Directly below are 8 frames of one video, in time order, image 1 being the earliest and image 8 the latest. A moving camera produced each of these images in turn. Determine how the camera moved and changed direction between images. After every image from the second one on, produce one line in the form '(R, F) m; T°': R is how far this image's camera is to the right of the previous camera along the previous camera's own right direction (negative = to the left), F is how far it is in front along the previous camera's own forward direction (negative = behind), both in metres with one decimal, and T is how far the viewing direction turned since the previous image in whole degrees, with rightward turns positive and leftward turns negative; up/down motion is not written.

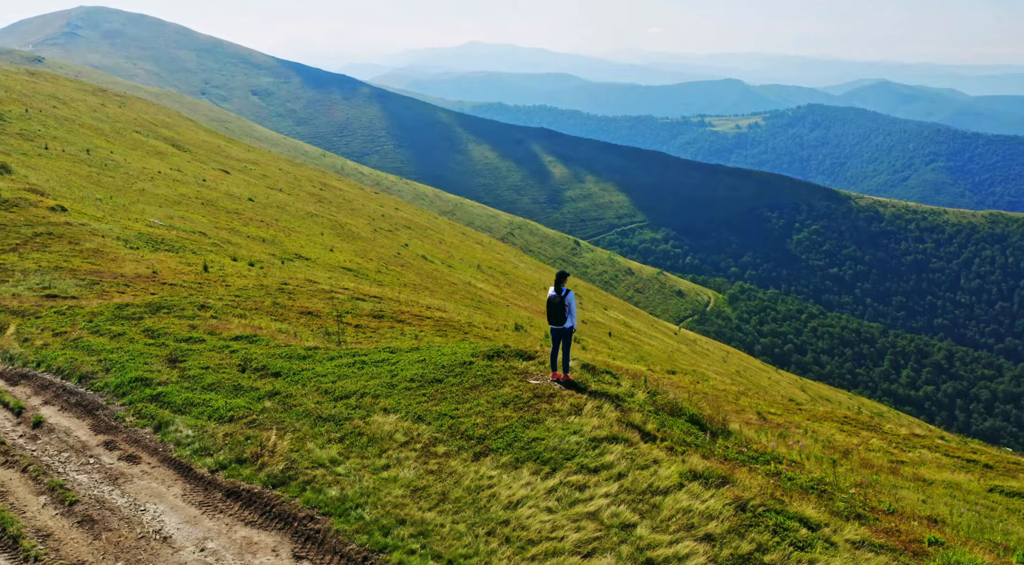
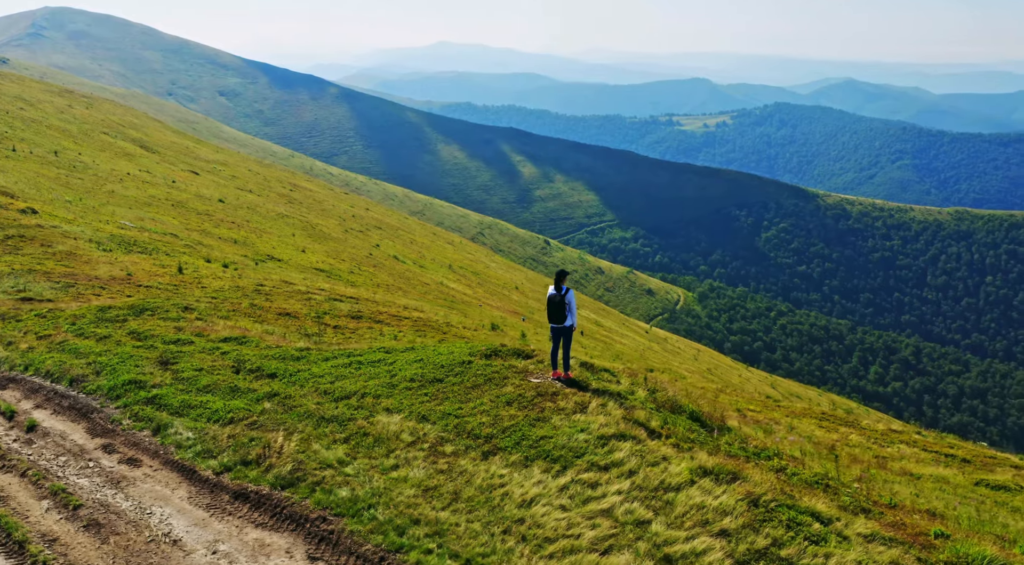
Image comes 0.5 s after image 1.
(-0.6, 0.0) m; +1°
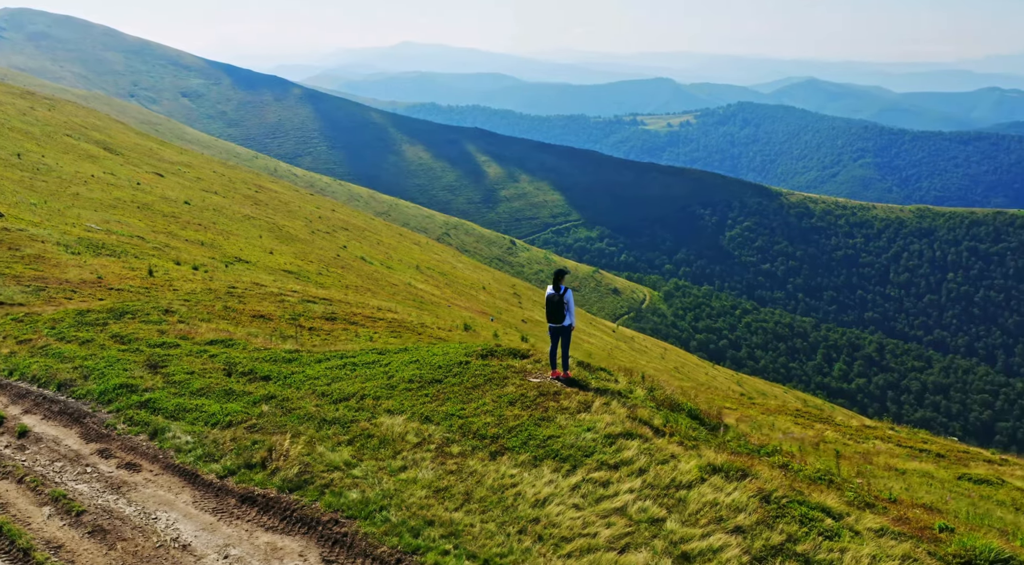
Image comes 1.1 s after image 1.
(-0.7, 0.0) m; +1°
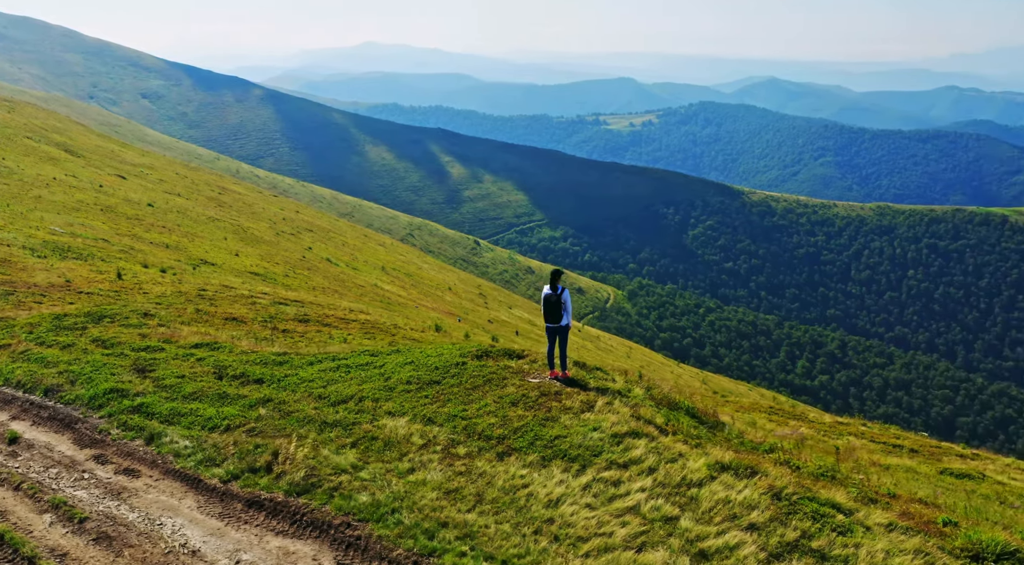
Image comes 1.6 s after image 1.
(-0.7, 0.0) m; +1°
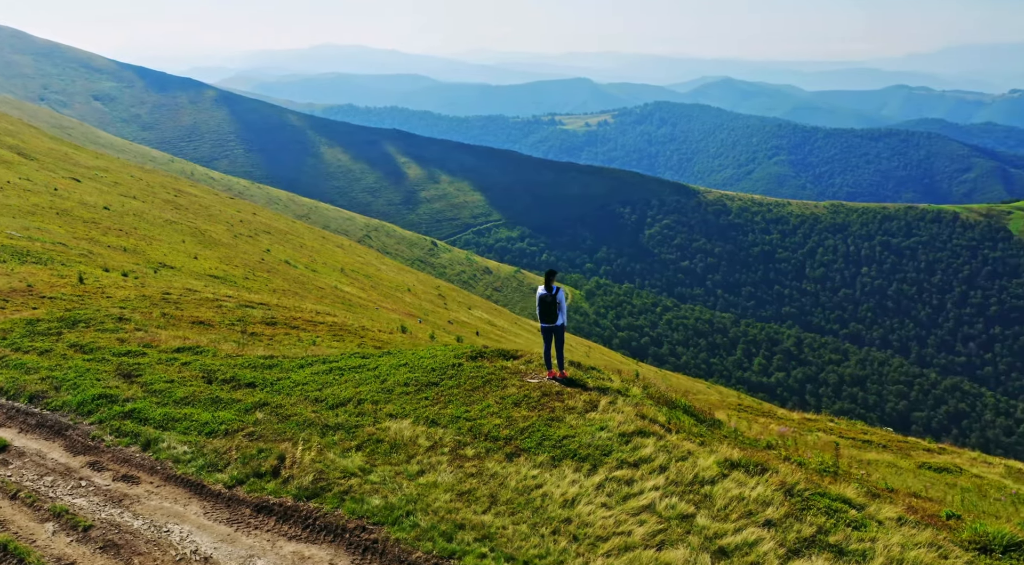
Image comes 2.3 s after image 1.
(-0.8, 0.0) m; +2°
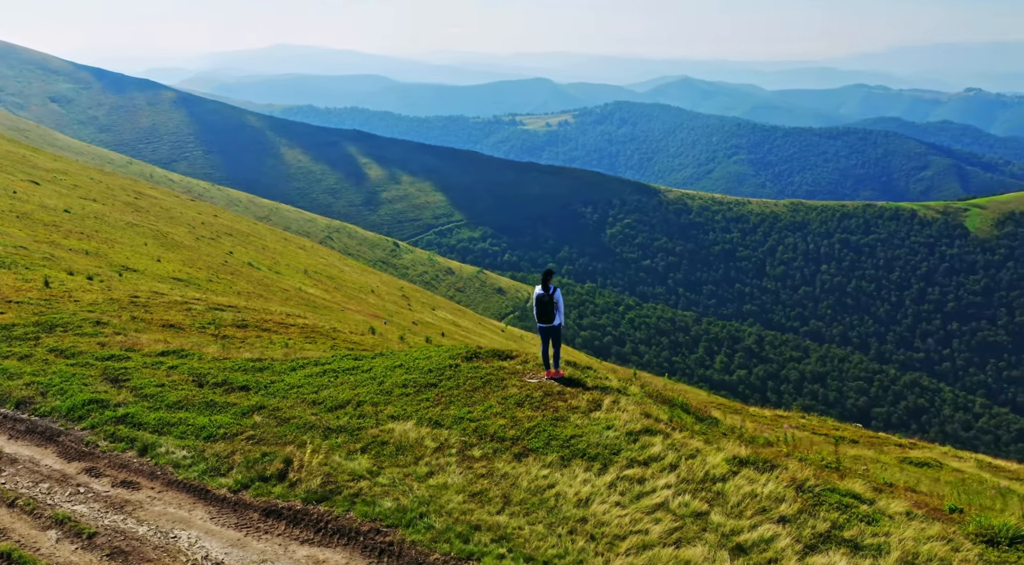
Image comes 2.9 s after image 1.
(-0.7, 0.0) m; +1°
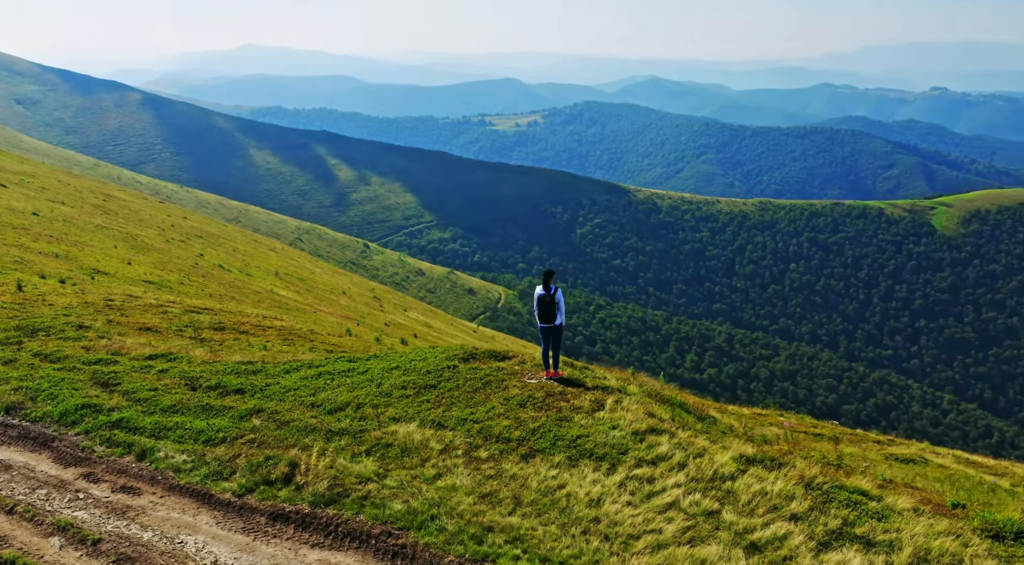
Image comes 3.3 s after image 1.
(-0.6, 0.0) m; +1°
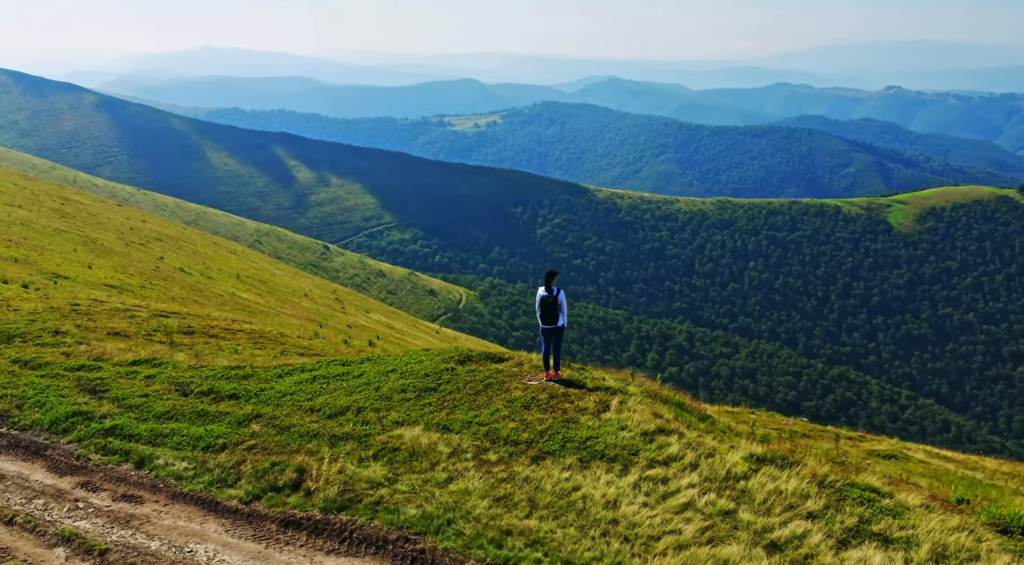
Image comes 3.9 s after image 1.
(-0.8, 0.0) m; +2°
